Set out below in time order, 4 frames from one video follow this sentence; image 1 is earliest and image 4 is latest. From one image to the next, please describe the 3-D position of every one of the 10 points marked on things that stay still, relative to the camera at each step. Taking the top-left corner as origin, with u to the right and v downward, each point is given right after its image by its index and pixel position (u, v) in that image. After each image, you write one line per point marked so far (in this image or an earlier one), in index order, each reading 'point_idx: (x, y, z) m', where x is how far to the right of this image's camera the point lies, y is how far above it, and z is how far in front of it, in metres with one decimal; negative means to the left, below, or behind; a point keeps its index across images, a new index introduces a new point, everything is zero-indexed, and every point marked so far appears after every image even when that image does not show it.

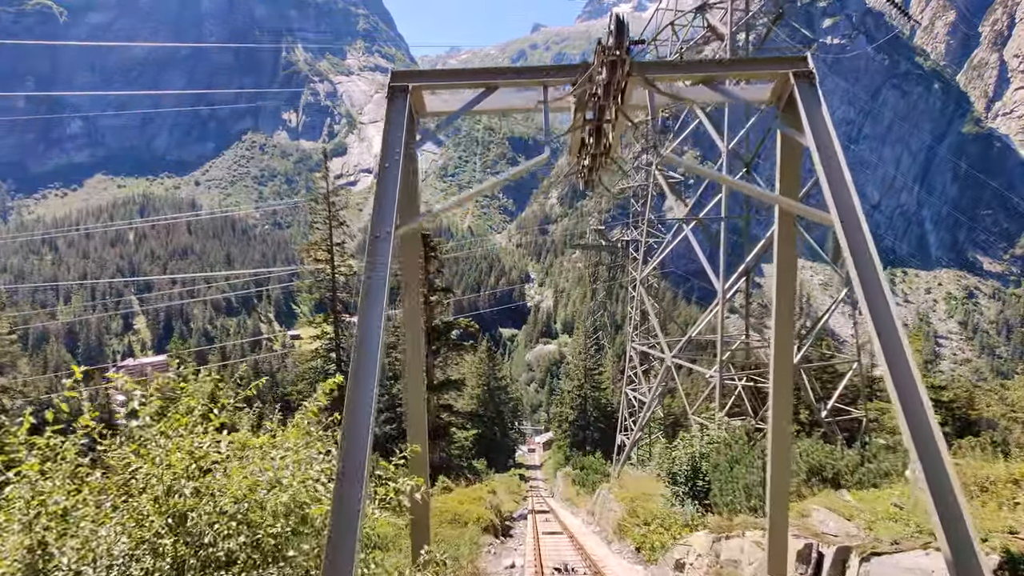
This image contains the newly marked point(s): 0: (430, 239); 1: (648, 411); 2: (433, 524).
0: (-2.9, +1.8, +18.7) m
1: (+4.2, -3.6, +16.2) m
2: (-1.6, -4.8, +10.8) m
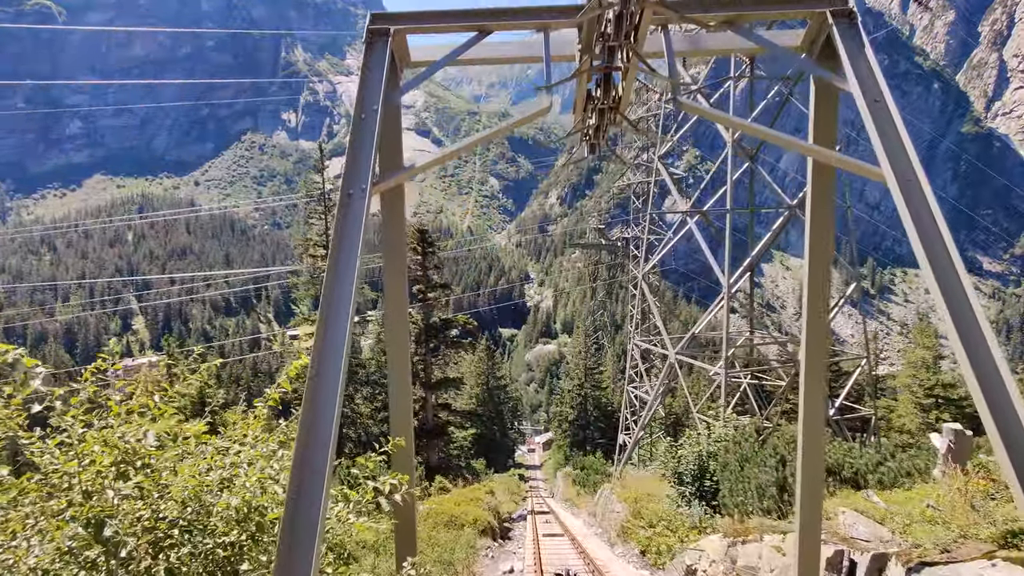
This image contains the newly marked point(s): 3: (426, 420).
0: (-3.0, +1.9, +18.4) m
1: (+4.2, -3.5, +15.9) m
2: (-1.6, -4.6, +10.4) m
3: (-3.1, -4.6, +19.0) m
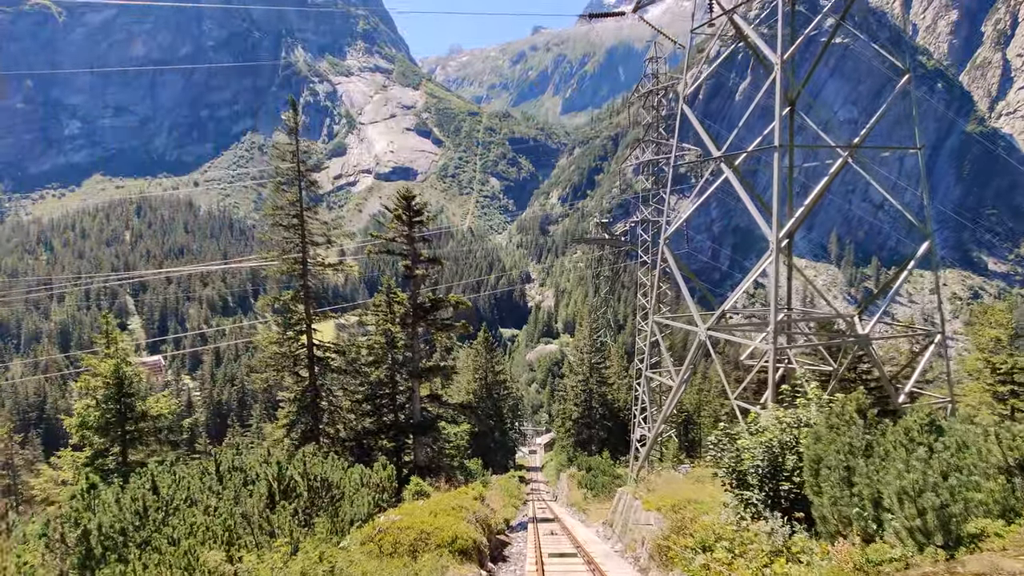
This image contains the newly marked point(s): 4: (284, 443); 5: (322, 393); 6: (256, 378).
0: (-3.0, +2.6, +16.4) m
1: (+4.2, -2.8, +13.9) m
2: (-1.6, -4.0, +8.4) m
3: (-3.1, -4.0, +17.0) m
4: (-6.9, -4.5, +16.0) m
5: (-5.9, -3.2, +16.6) m
6: (-7.9, -2.7, +16.3) m
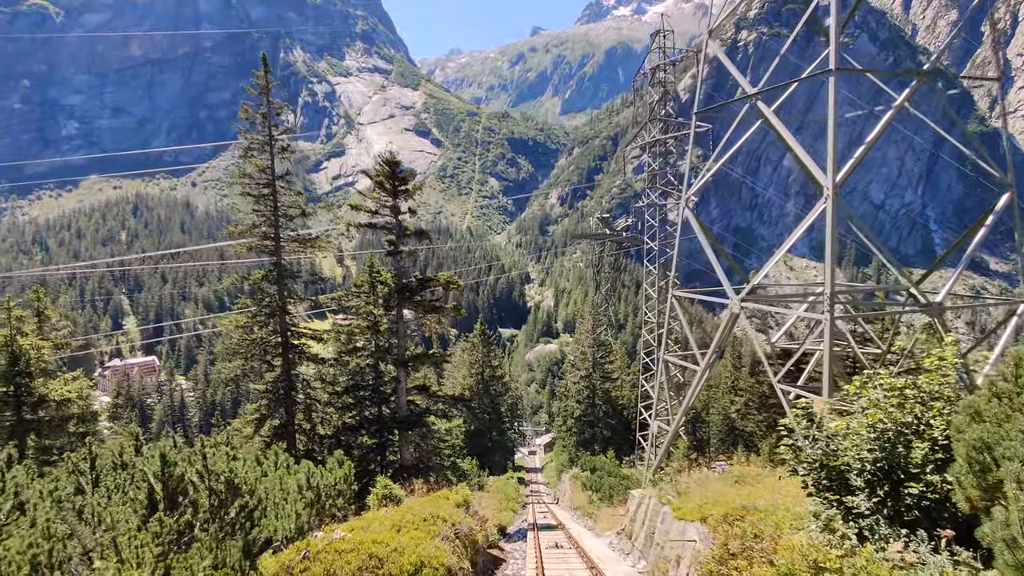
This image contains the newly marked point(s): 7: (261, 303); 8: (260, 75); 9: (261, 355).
0: (-3.1, +3.1, +14.9) m
1: (+4.1, -2.3, +12.4) m
2: (-1.7, -3.4, +6.9) m
3: (-3.2, -3.5, +15.4) m
4: (-6.9, -4.0, +14.4) m
5: (-6.0, -2.7, +15.1) m
6: (-7.9, -2.2, +14.8) m
7: (-6.9, -0.5, +14.9) m
8: (-7.4, +6.2, +15.9) m
9: (-6.9, -1.9, +14.9) m
